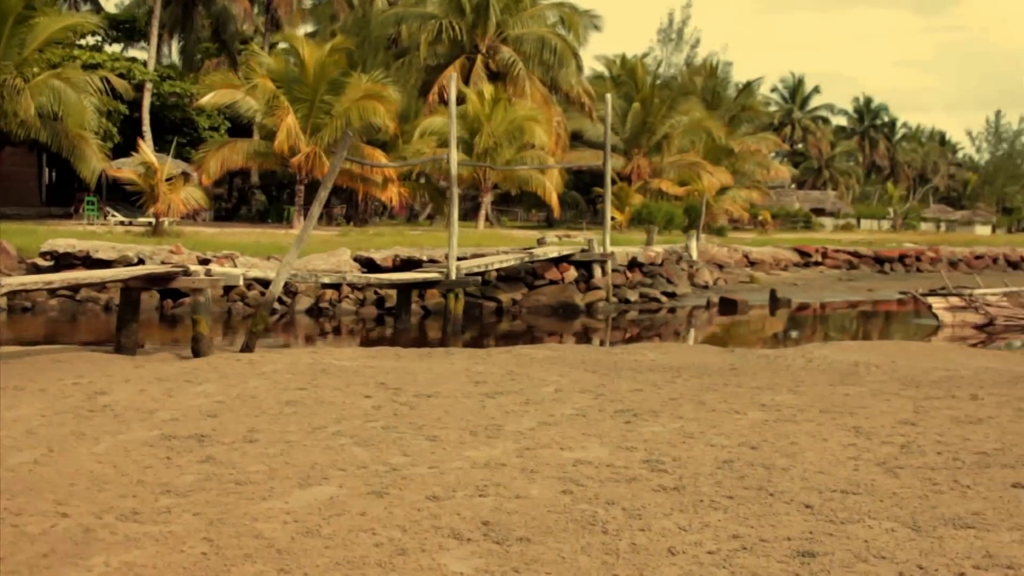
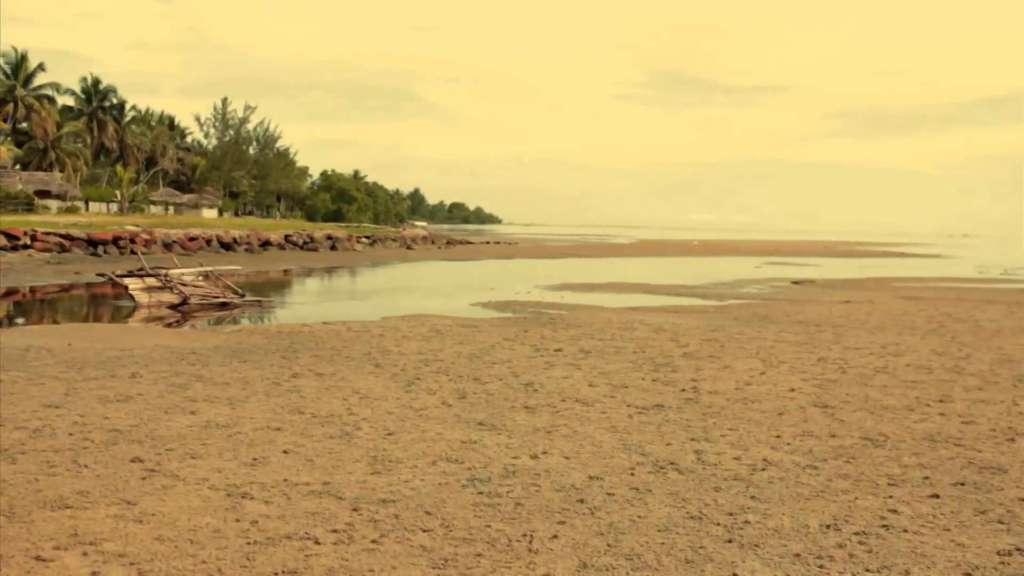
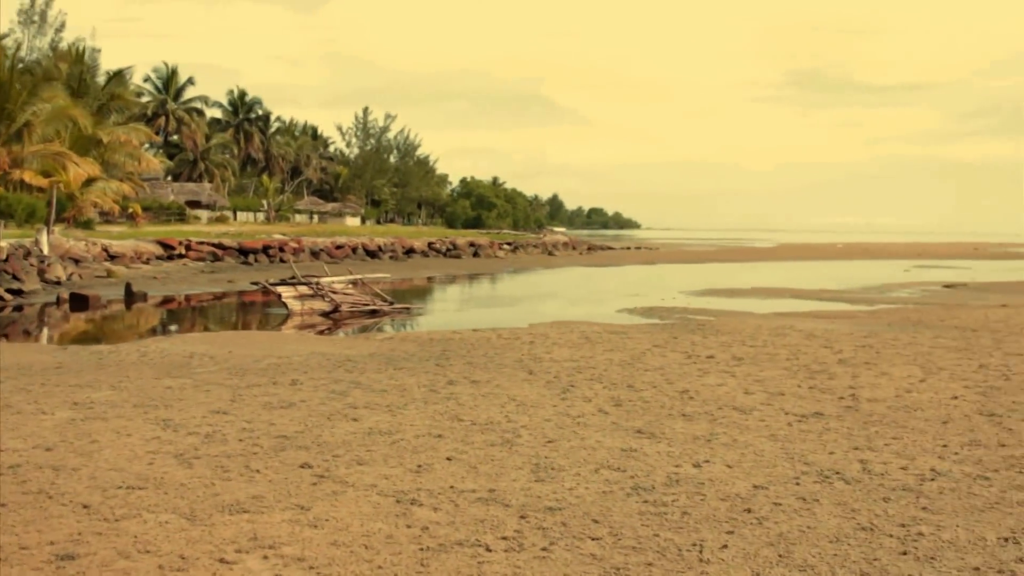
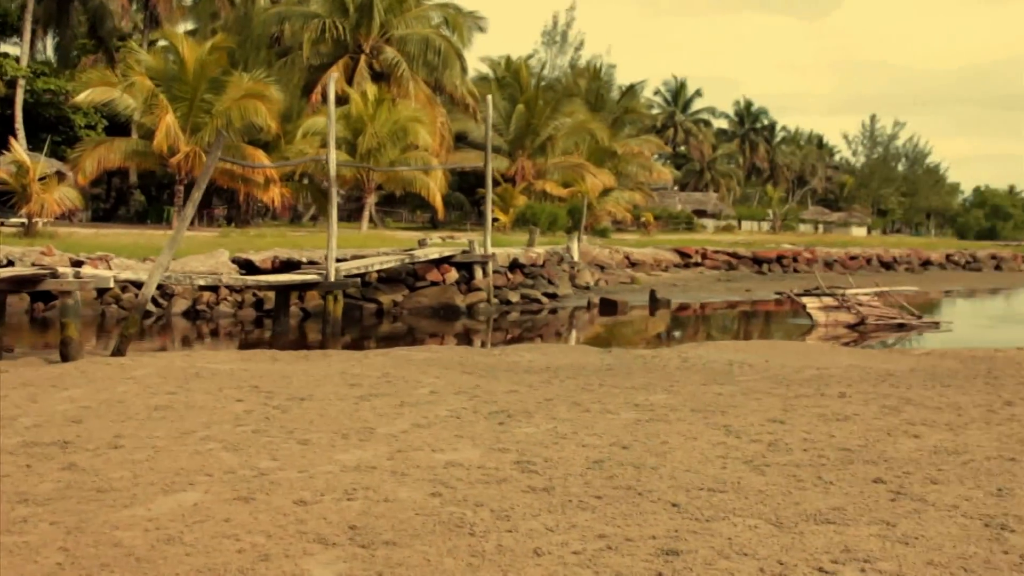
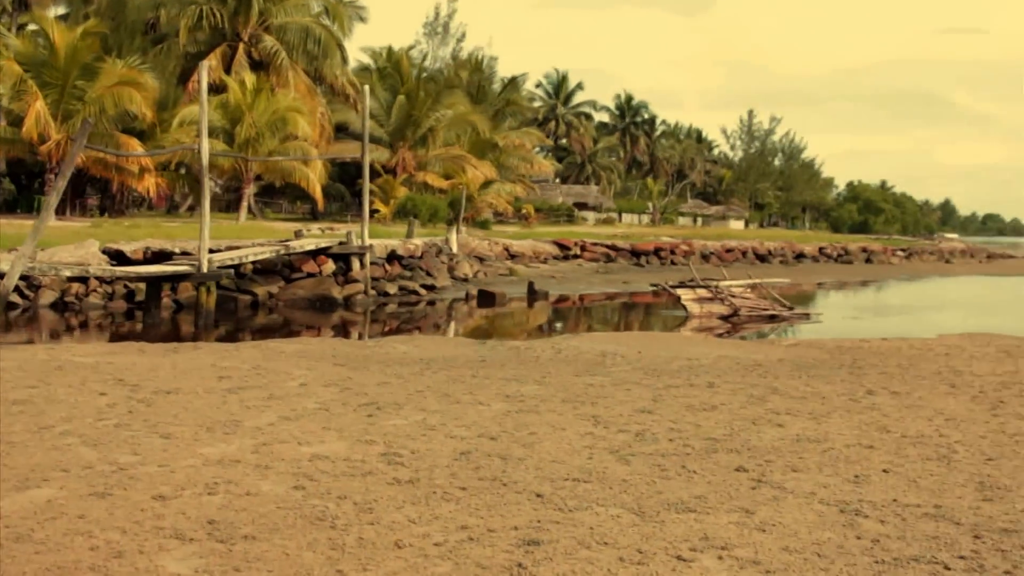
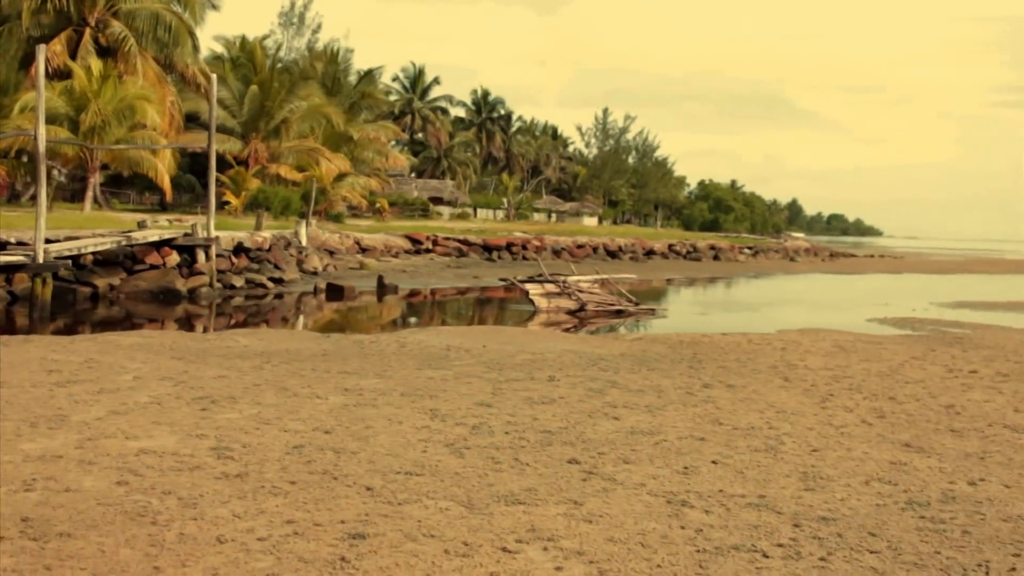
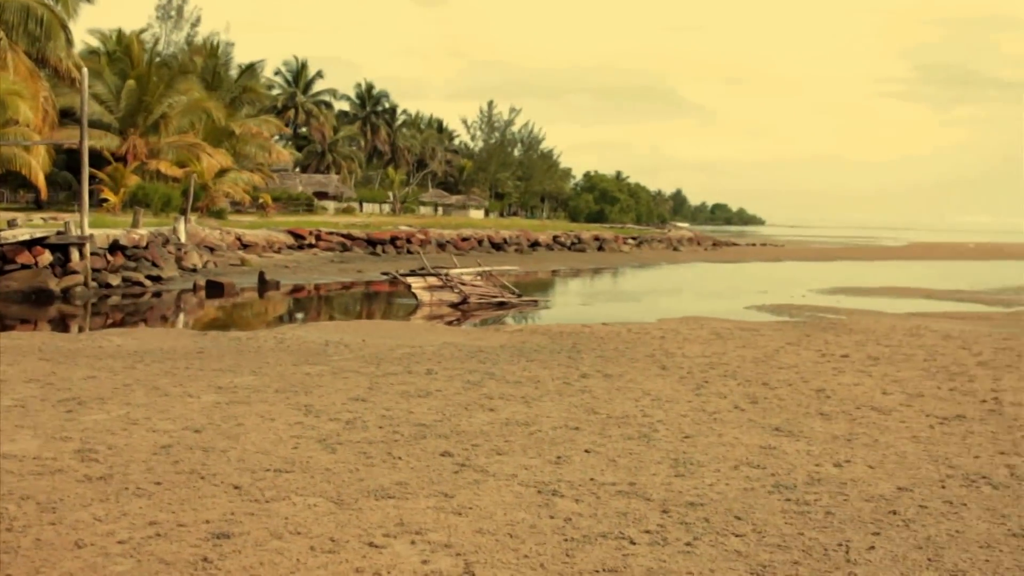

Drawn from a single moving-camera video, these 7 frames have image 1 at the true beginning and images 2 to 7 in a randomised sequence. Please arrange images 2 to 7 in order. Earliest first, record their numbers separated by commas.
4, 5, 6, 7, 3, 2
